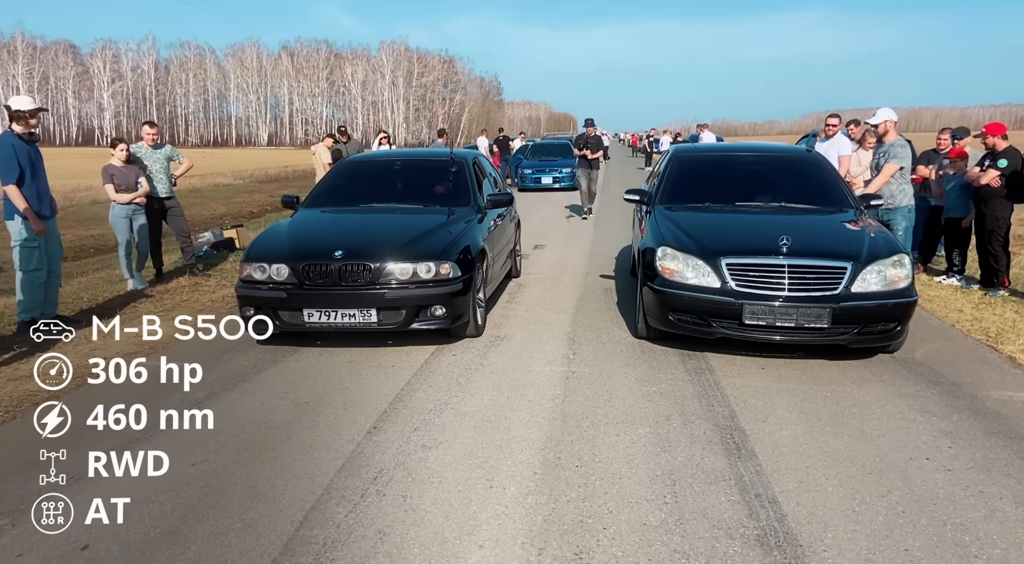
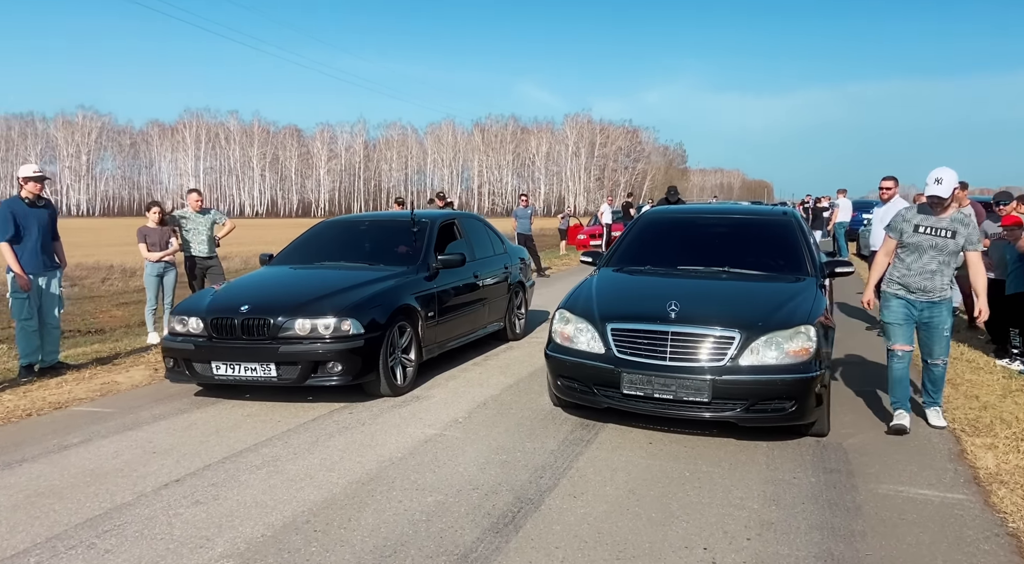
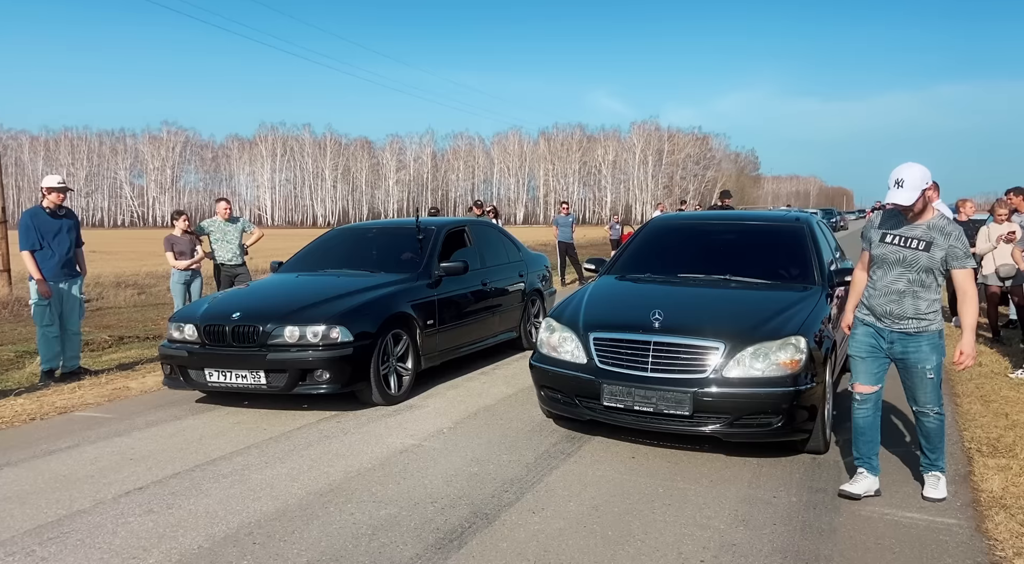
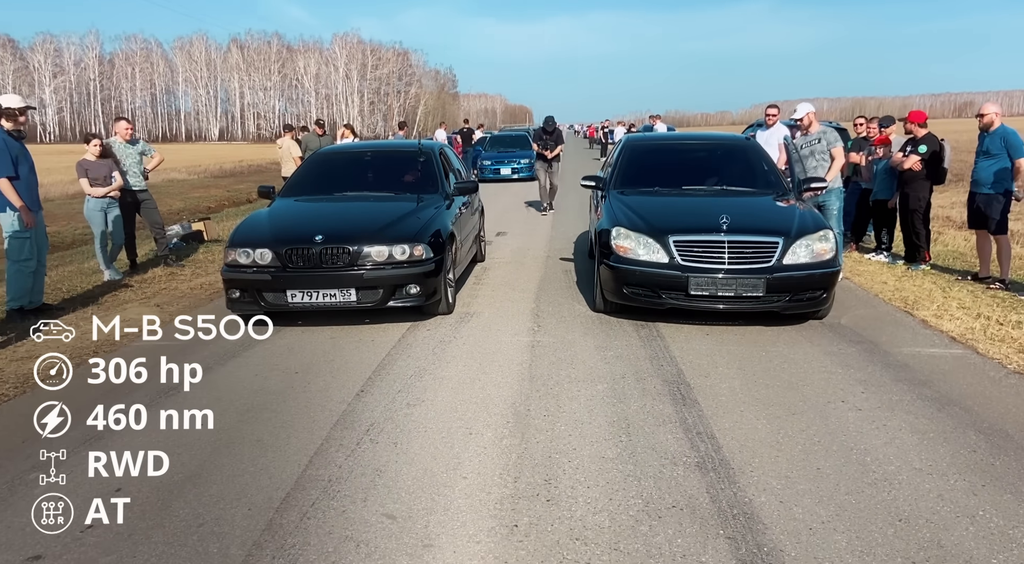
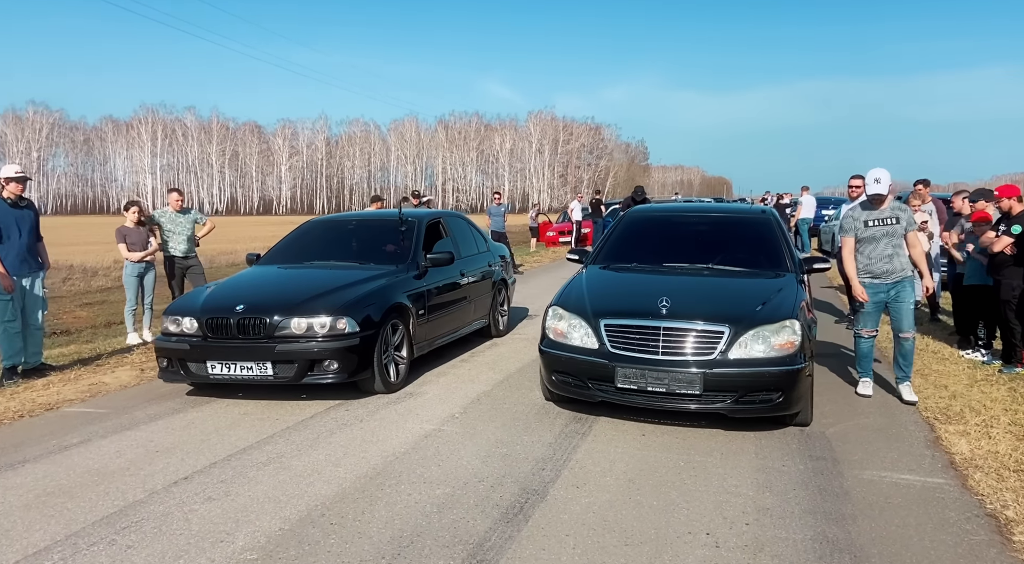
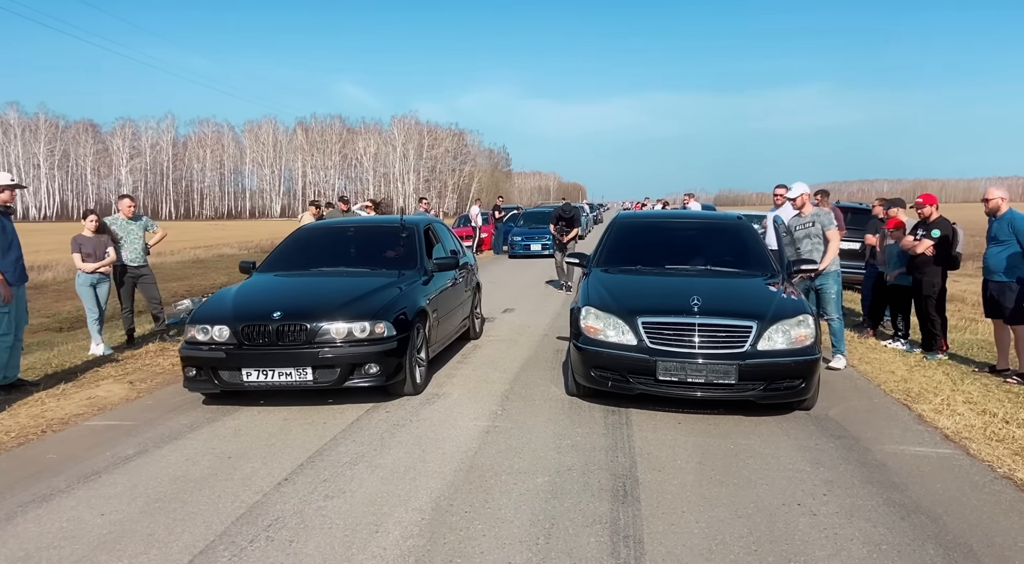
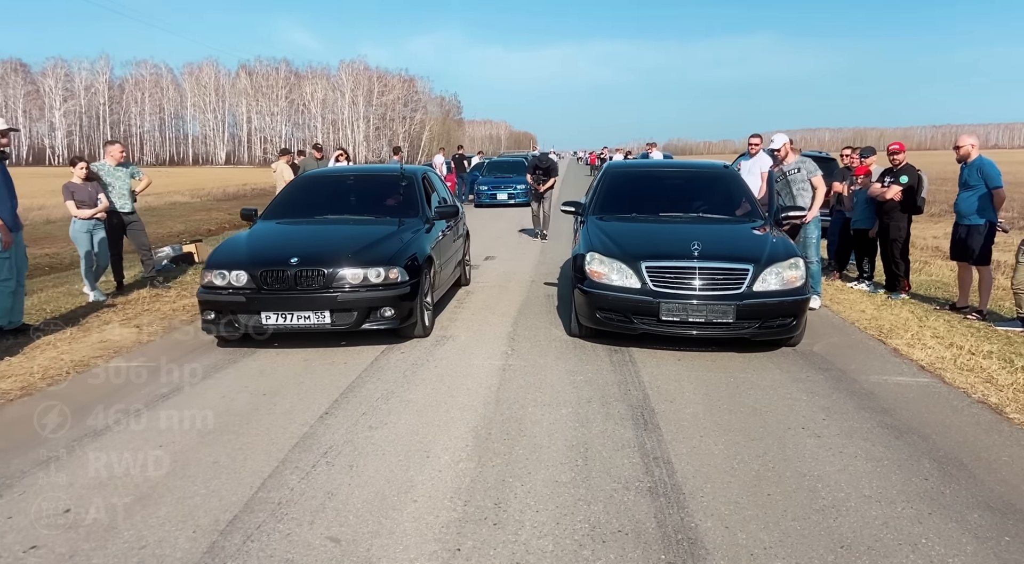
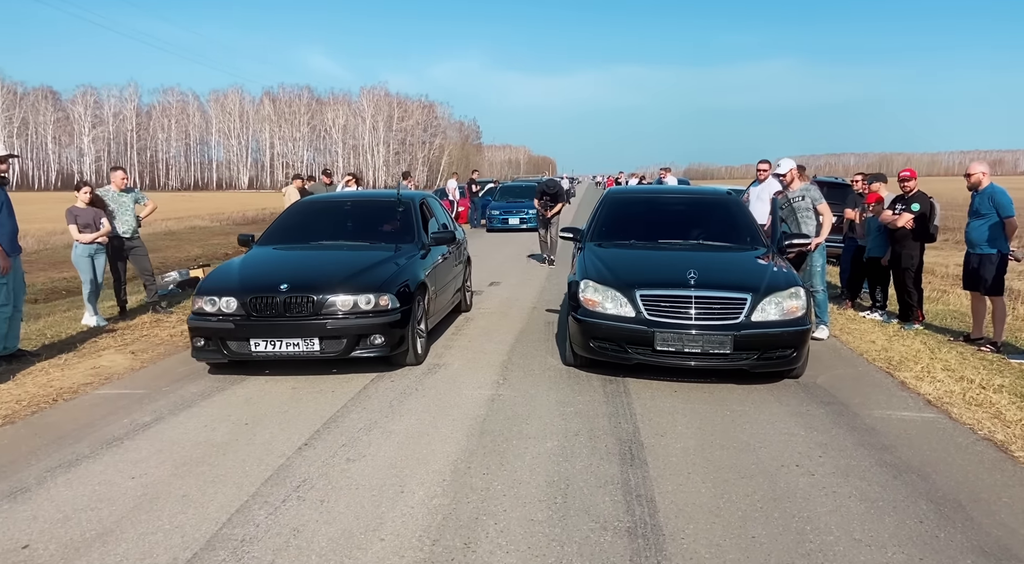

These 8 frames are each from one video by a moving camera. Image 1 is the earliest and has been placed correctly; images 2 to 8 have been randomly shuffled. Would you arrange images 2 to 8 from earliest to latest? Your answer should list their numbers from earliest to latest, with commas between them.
4, 7, 8, 6, 5, 2, 3
